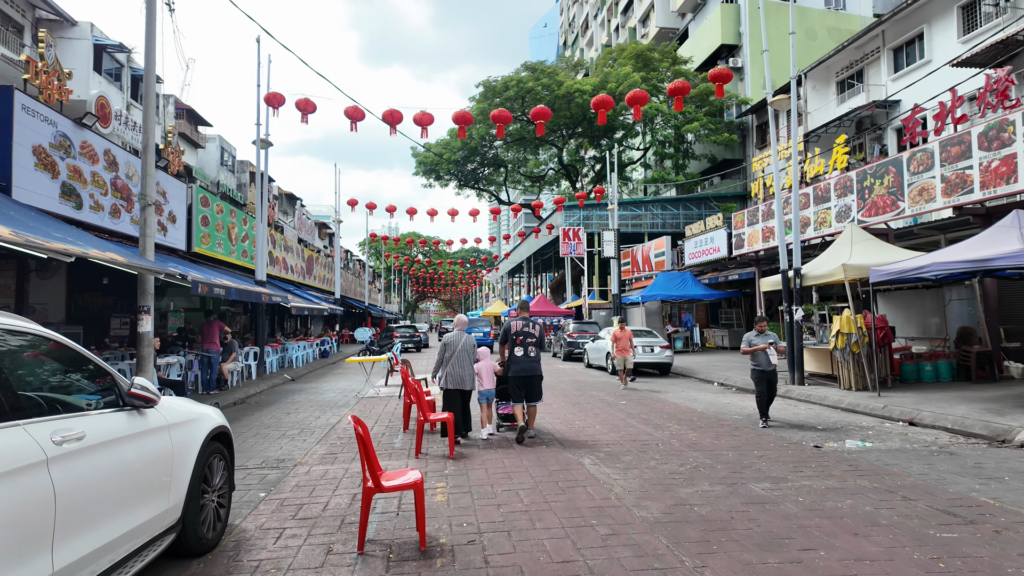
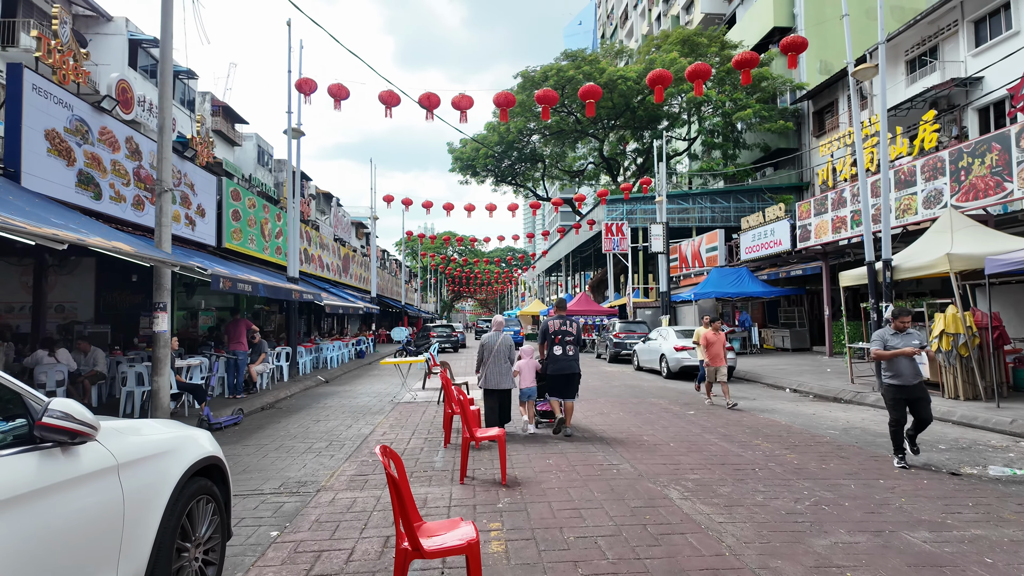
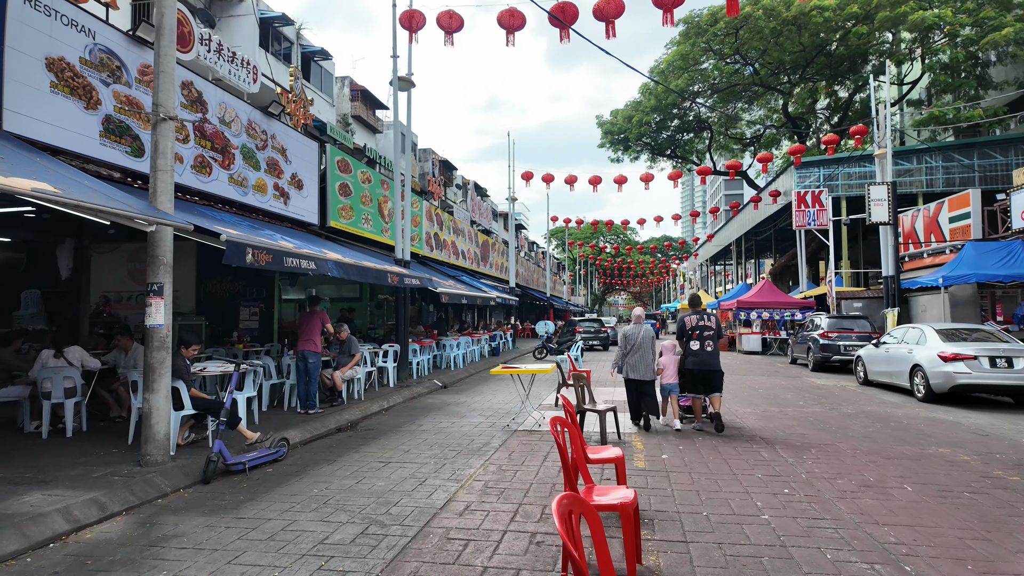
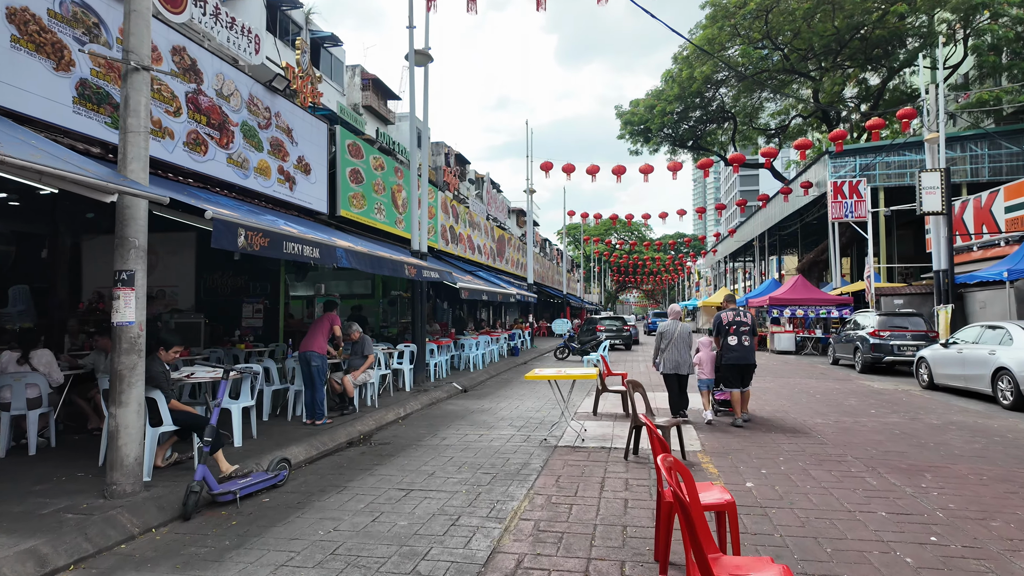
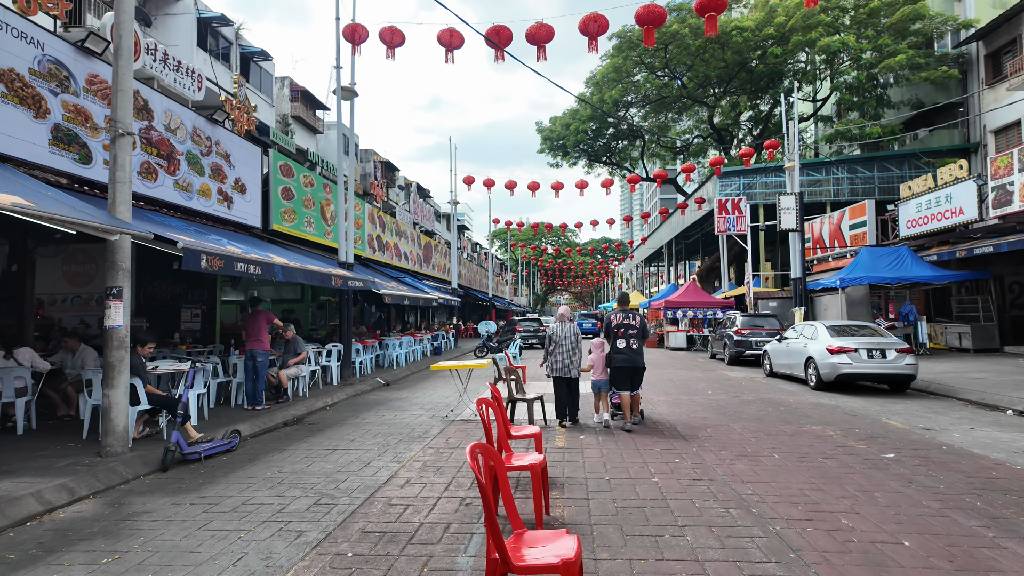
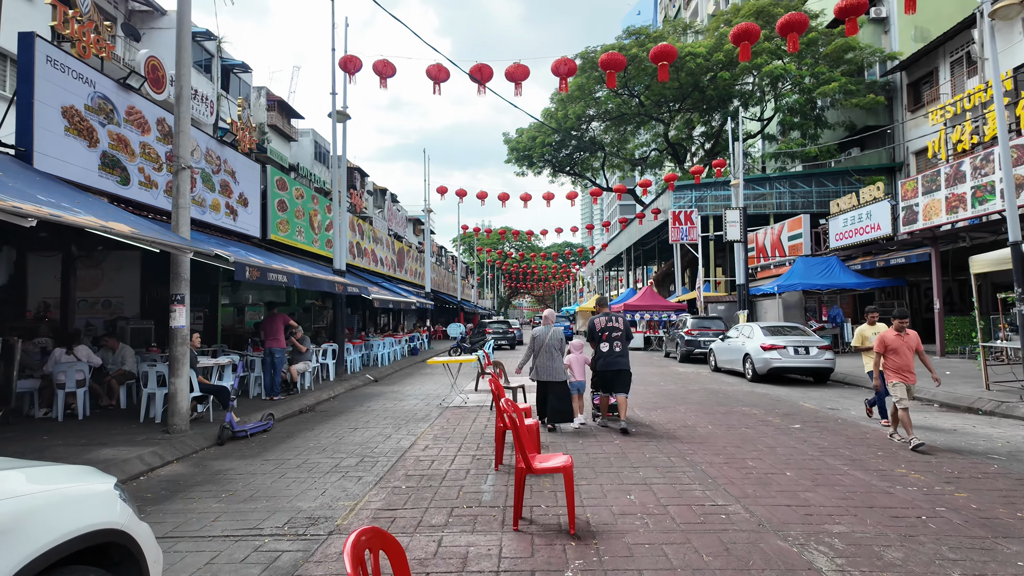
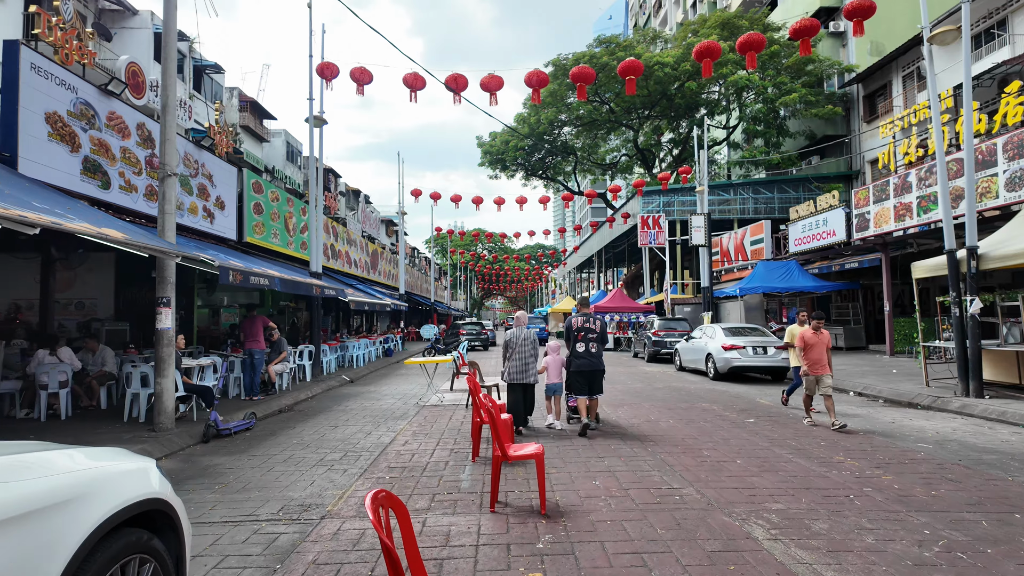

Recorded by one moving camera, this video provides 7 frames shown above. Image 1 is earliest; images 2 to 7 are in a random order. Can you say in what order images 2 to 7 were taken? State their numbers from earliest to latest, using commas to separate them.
2, 7, 6, 5, 3, 4
